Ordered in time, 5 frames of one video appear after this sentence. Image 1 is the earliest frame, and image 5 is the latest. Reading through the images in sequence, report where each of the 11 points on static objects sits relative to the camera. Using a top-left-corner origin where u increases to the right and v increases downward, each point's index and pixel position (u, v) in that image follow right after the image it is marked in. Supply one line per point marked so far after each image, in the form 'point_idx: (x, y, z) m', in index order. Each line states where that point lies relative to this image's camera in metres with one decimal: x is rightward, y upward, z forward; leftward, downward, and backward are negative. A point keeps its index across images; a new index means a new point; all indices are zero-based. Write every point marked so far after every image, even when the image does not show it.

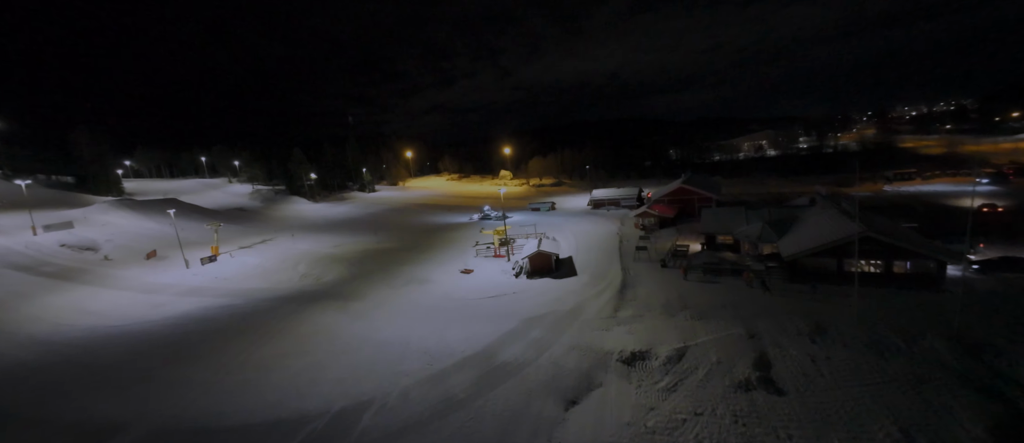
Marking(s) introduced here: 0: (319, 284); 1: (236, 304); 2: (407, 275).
0: (-9.7, -3.2, +20.0) m
1: (-12.6, -3.9, +18.2) m
2: (-5.0, -2.6, +19.0) m
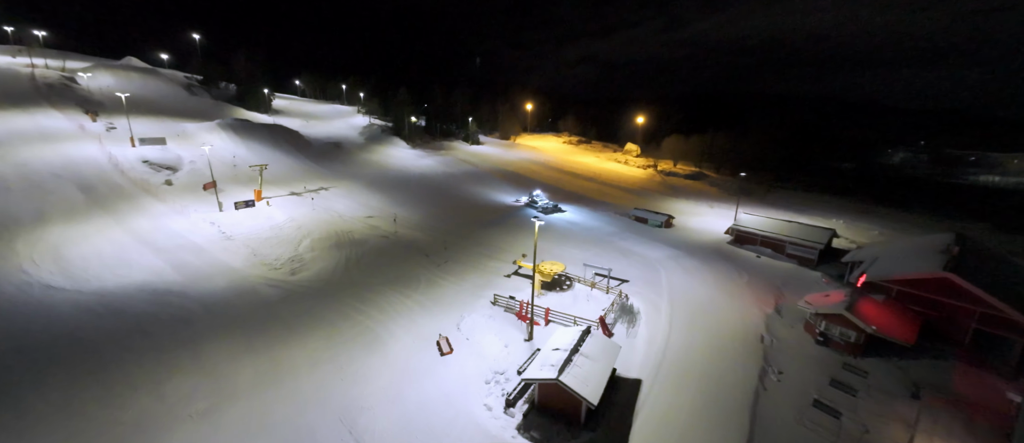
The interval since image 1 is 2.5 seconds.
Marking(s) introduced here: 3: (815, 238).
0: (-8.4, -2.4, +14.7) m
1: (-11.8, -2.5, +14.0) m
2: (-4.3, -2.9, +12.2) m
3: (+12.4, -0.7, +16.4) m
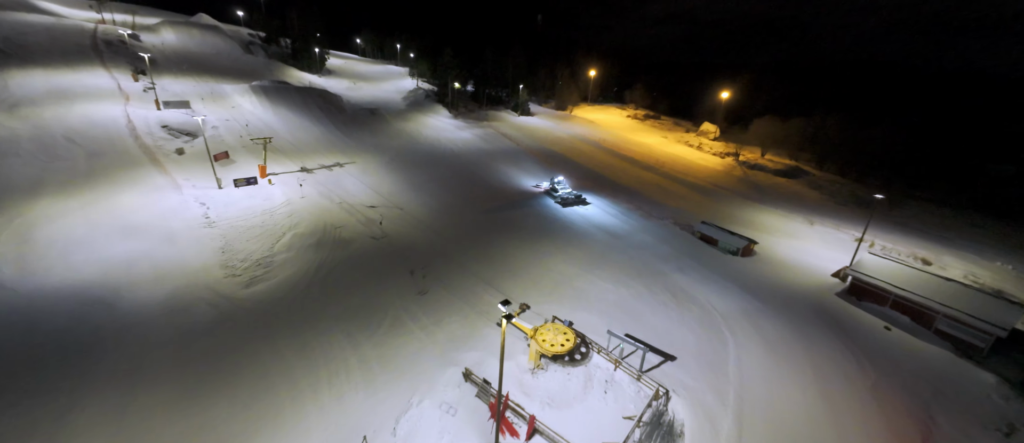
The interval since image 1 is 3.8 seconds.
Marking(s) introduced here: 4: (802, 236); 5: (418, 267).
0: (-8.4, -2.4, +11.9) m
1: (-11.9, -2.4, +11.7) m
2: (-4.8, -3.5, +8.9) m
3: (+12.5, -2.3, +10.3) m
4: (+12.1, -0.6, +16.7) m
5: (-3.1, -1.6, +13.6) m
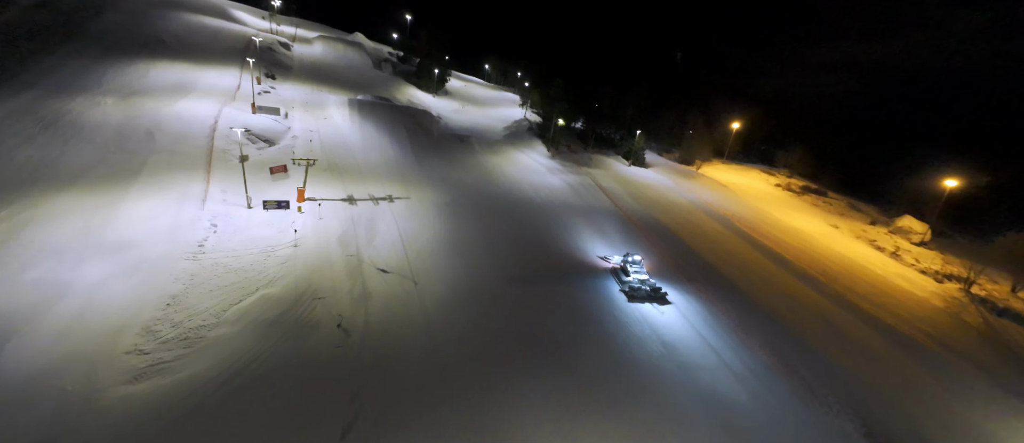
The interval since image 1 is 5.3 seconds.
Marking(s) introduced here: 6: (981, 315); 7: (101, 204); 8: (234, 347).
0: (-8.6, -3.8, +7.9) m
1: (-11.9, -3.1, +8.6) m
2: (-6.1, -5.1, +3.9) m
3: (+10.9, -7.2, +0.8) m
4: (+12.5, -6.0, +7.1) m
5: (-2.9, -4.0, +8.1) m
6: (+18.9, -3.6, +16.2) m
7: (-15.7, +0.7, +15.4) m
8: (-6.8, -3.1, +9.9) m
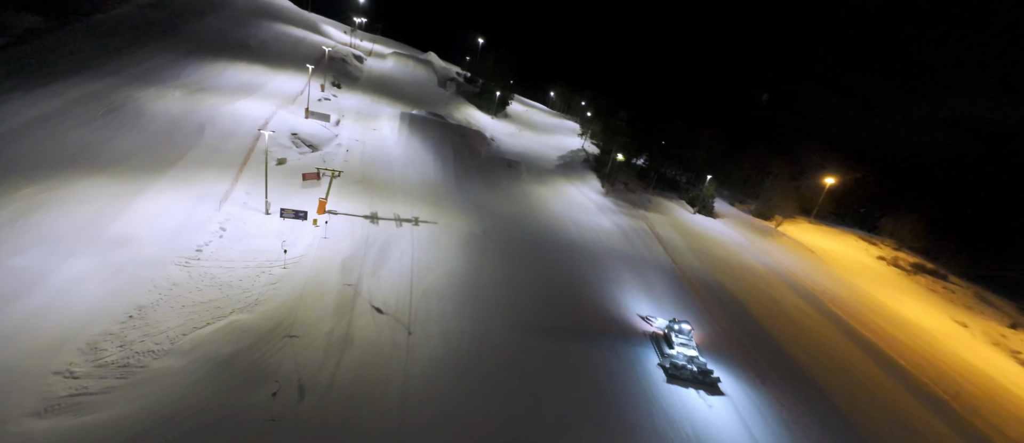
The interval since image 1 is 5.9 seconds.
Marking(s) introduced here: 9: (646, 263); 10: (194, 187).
0: (-9.0, -3.7, +6.3) m
1: (-12.1, -2.7, +7.5) m
2: (-7.2, -5.1, +2.0) m
3: (+8.9, -8.9, -3.5) m
4: (+11.3, -8.4, +2.6) m
5: (-3.4, -4.6, +5.8) m
6: (+19.1, -7.4, +10.9) m
7: (-14.5, +1.0, +14.9) m
8: (-6.9, -3.4, +8.1) m
9: (+5.9, -2.1, +18.7) m
10: (-13.1, +1.3, +16.6) m
